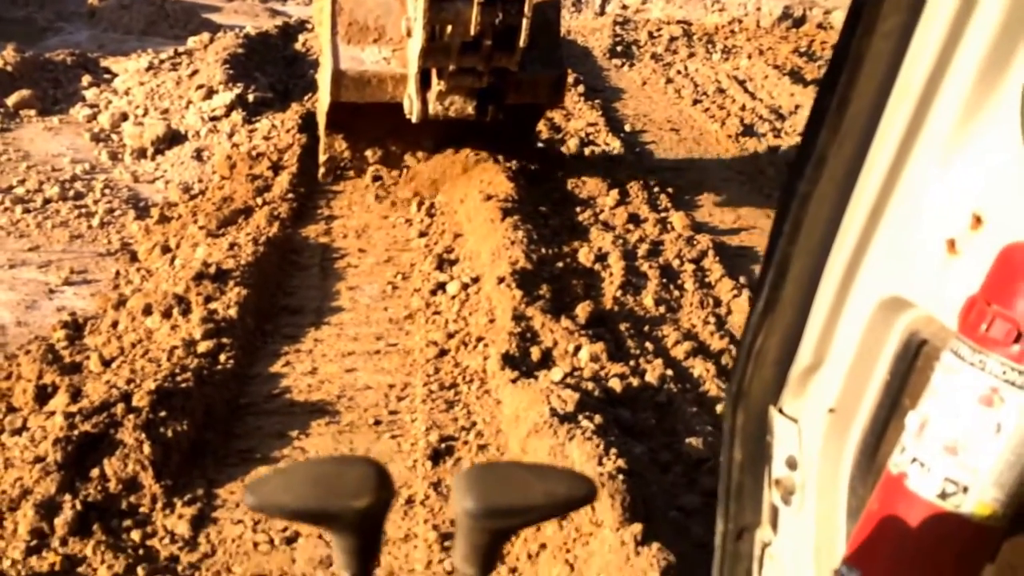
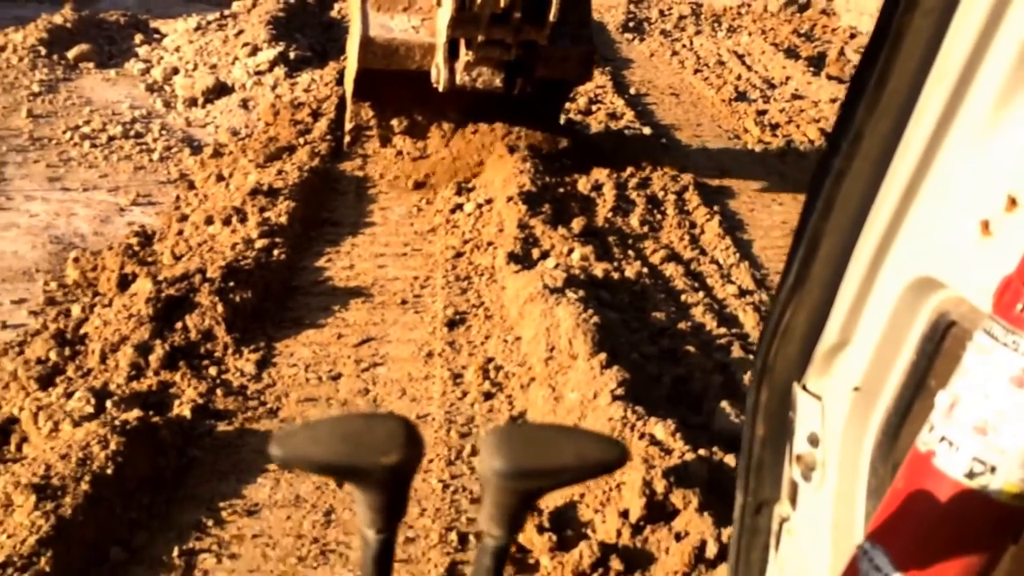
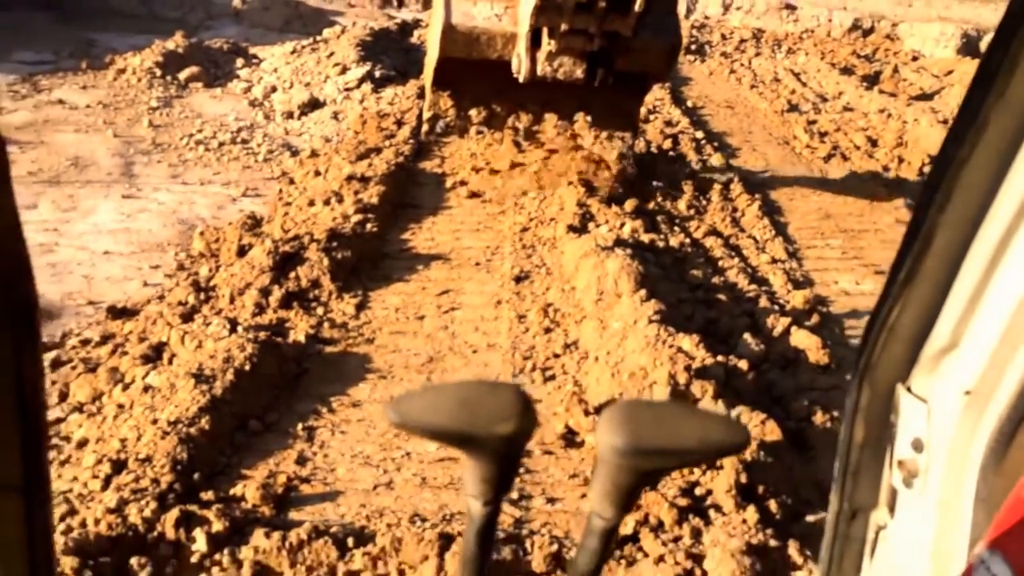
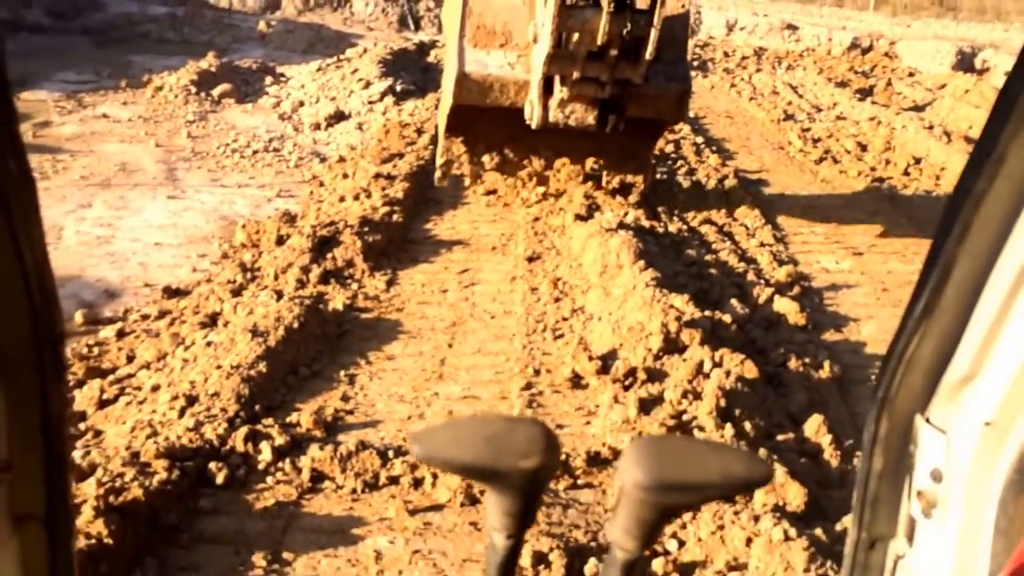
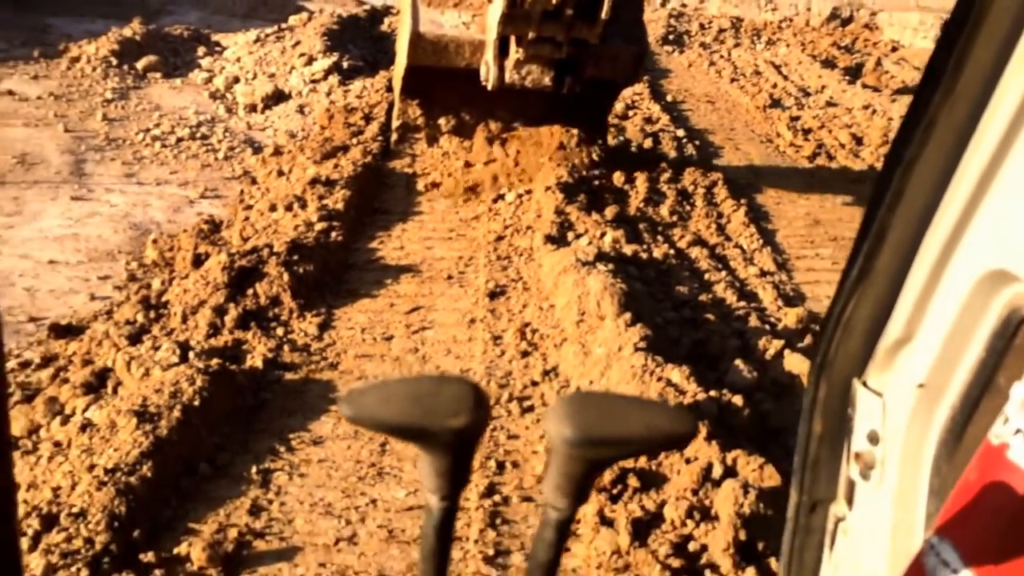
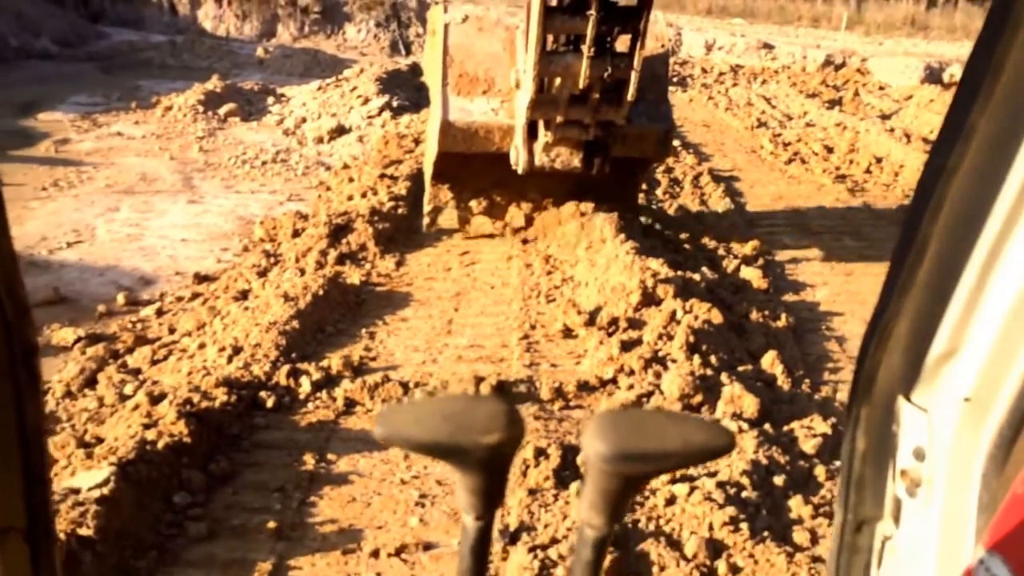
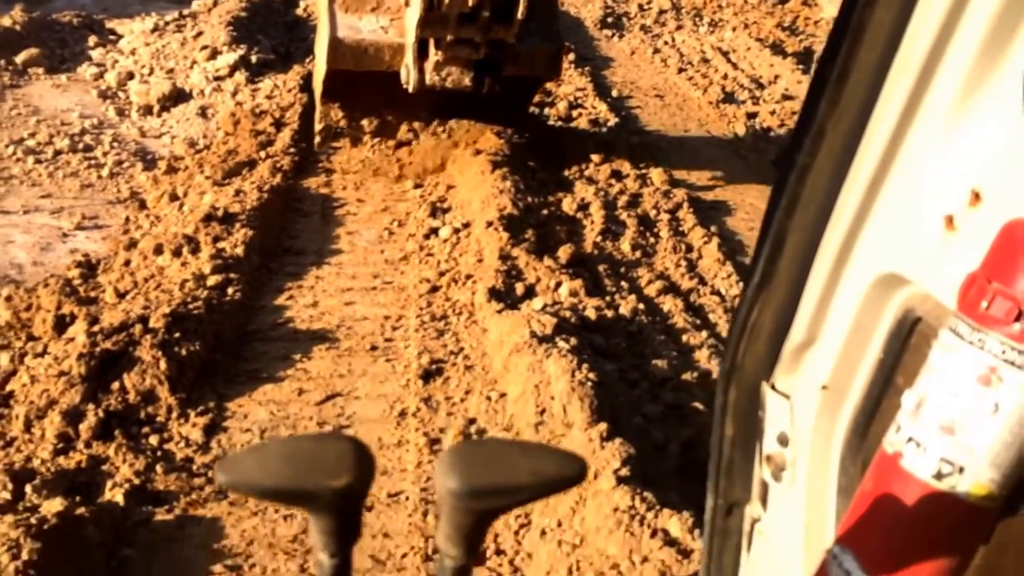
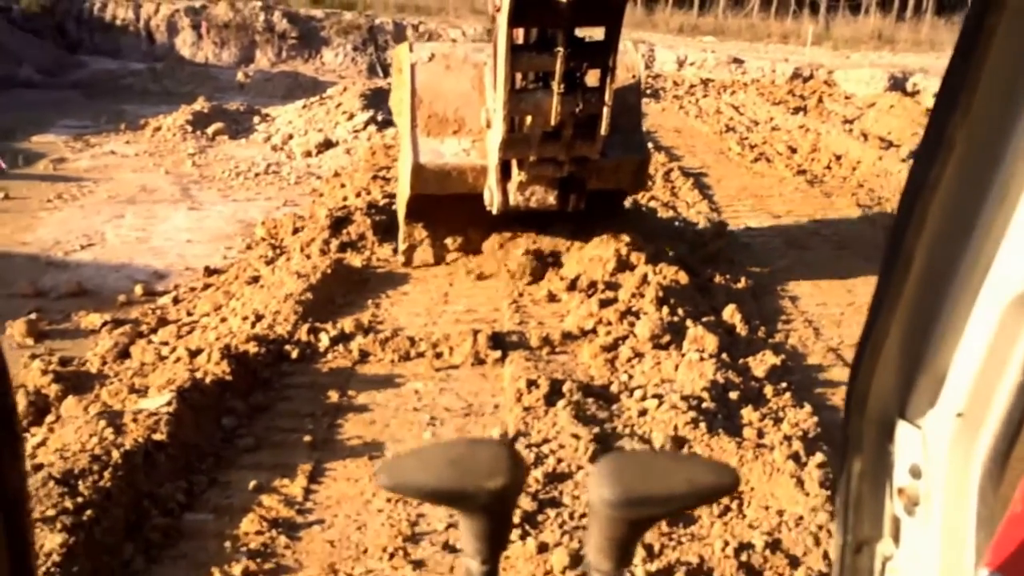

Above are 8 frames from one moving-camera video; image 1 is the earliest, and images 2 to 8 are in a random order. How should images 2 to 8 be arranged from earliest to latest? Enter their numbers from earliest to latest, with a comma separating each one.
7, 2, 5, 3, 4, 6, 8
